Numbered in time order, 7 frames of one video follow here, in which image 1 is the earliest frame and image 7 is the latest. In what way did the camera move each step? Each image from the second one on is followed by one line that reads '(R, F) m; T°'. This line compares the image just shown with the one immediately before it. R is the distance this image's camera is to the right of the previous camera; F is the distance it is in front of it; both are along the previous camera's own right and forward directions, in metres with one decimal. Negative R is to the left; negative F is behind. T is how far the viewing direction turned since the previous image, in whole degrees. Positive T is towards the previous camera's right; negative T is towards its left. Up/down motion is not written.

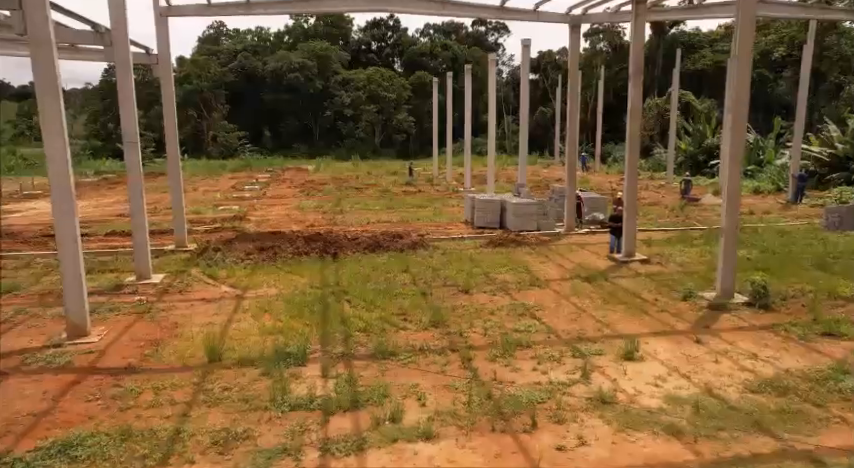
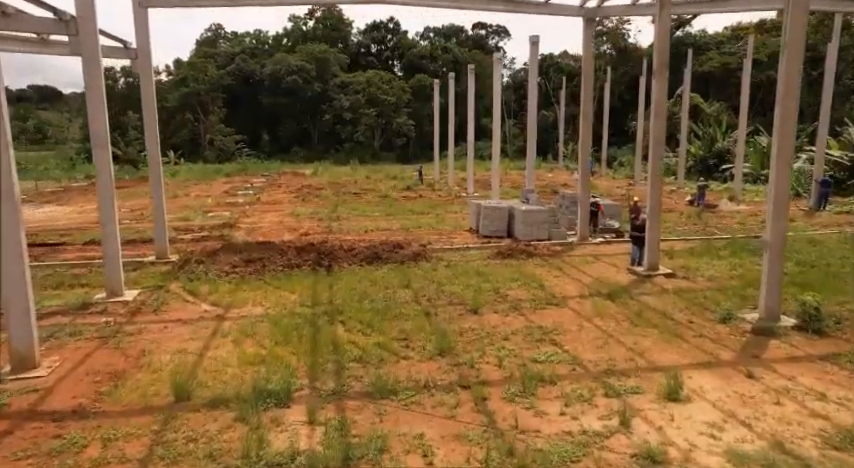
(-0.1, +1.2) m; 0°
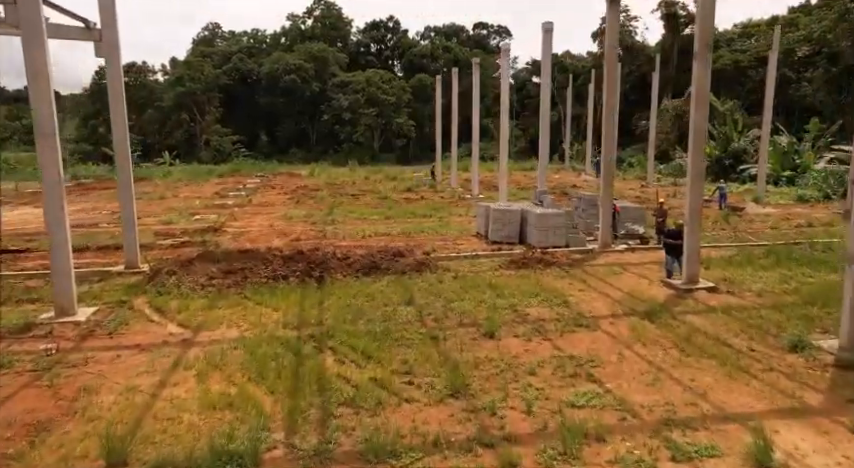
(-0.1, +1.5) m; 0°
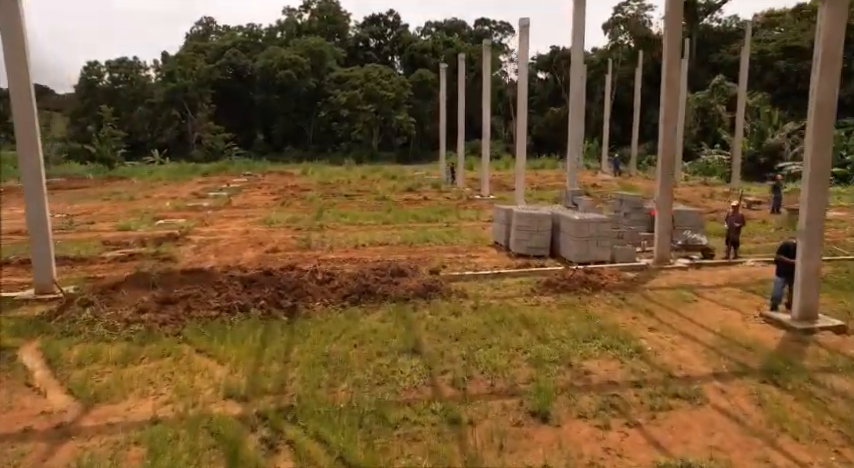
(-0.1, +2.9) m; 0°
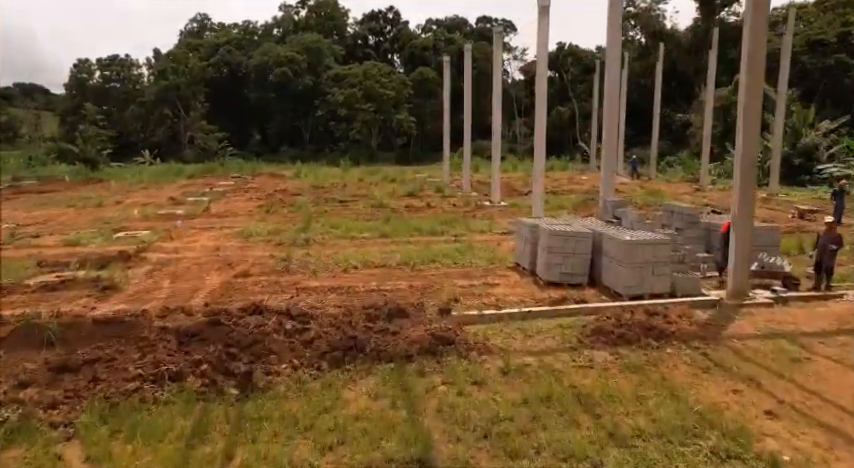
(-0.1, +2.4) m; 0°
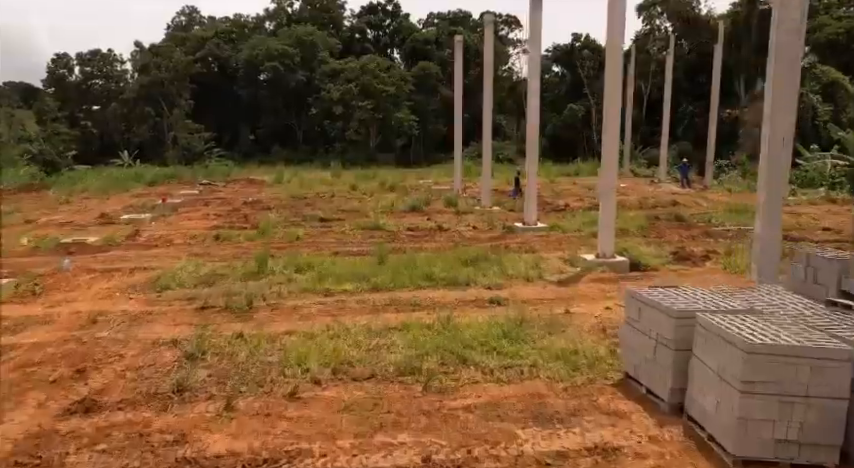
(-0.2, +5.3) m; 0°
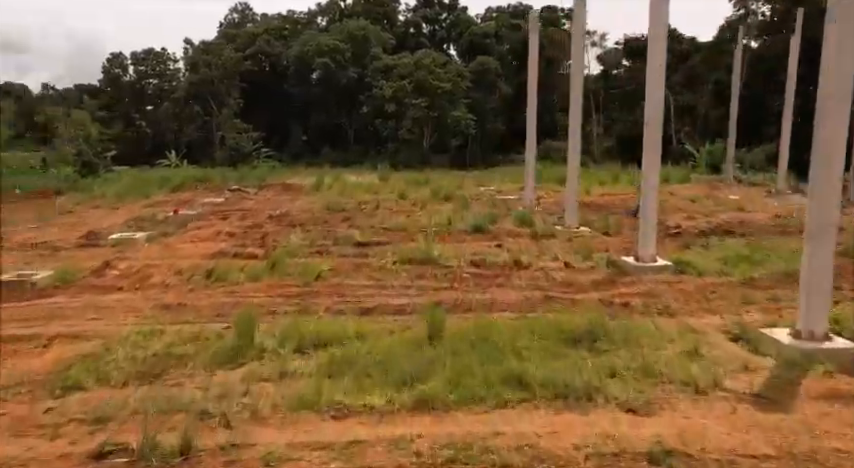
(-0.3, +4.1) m; -5°
